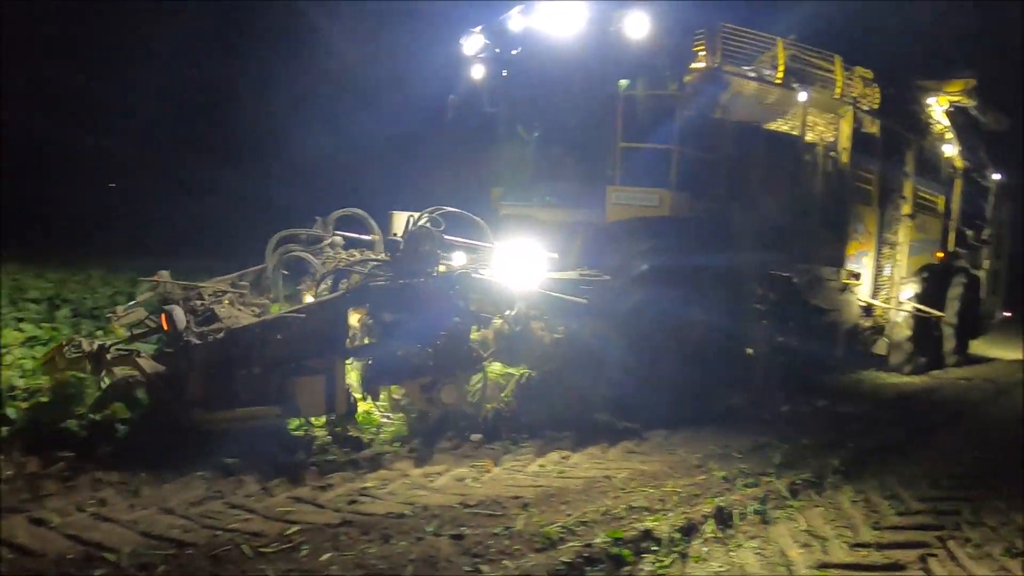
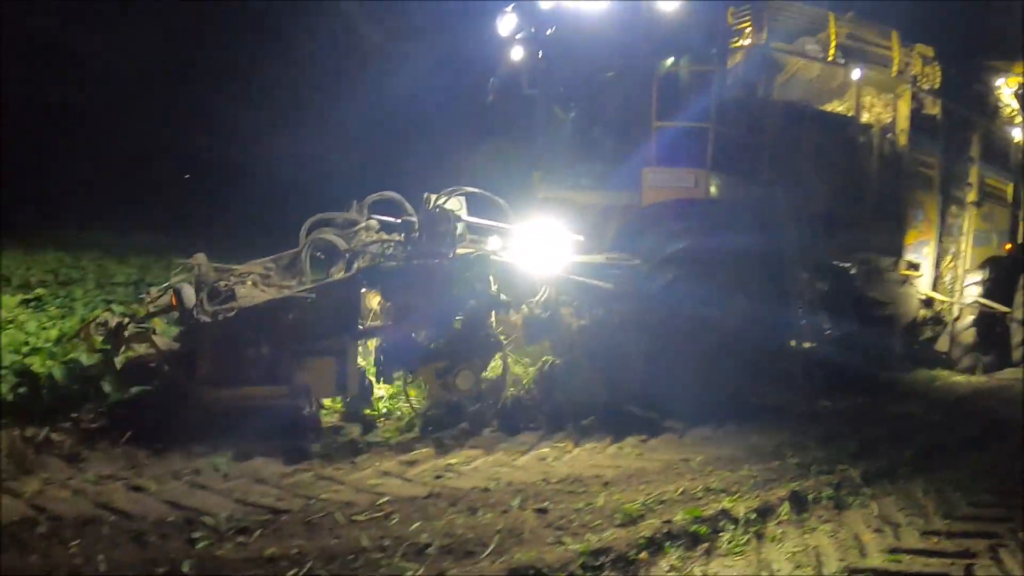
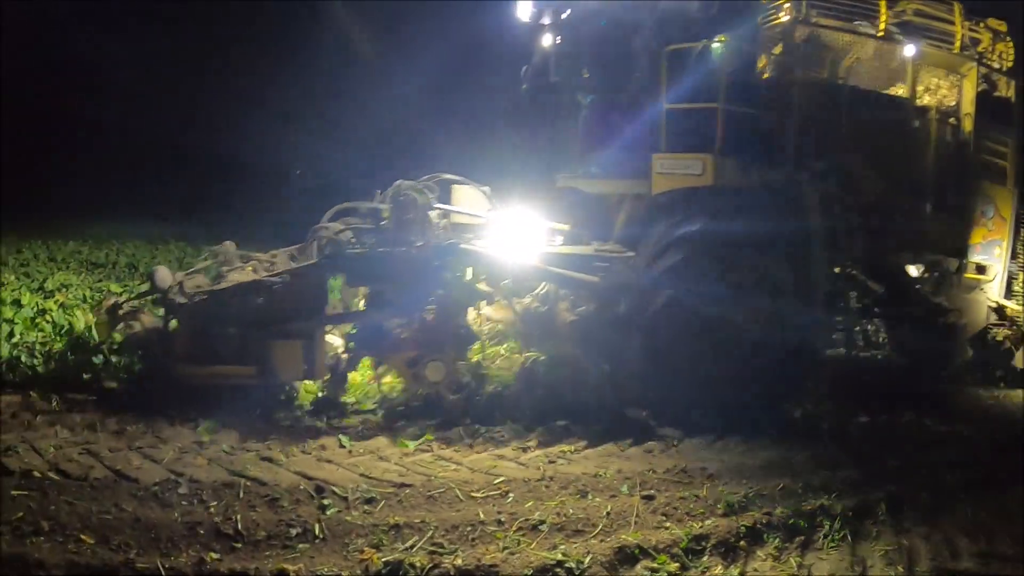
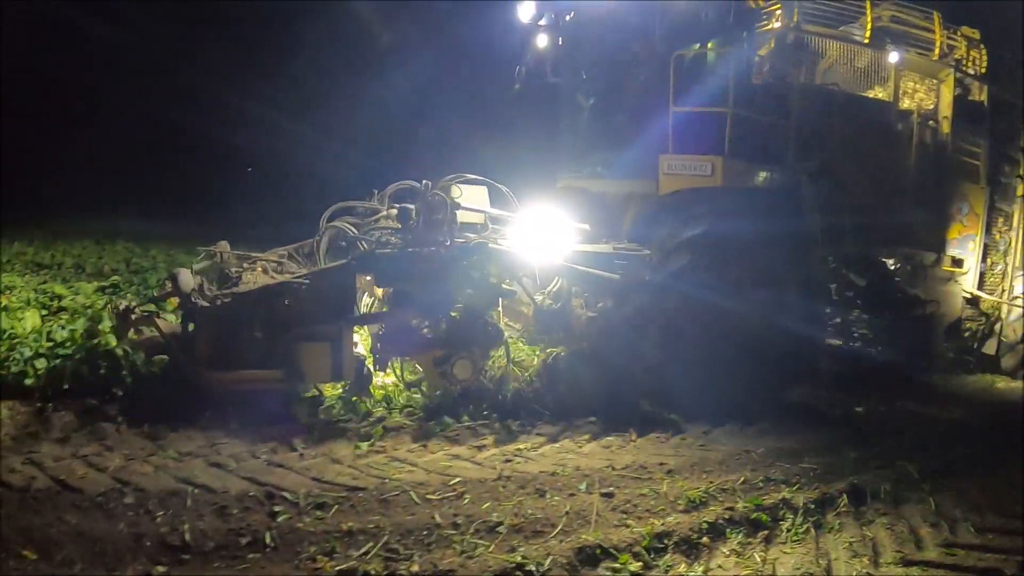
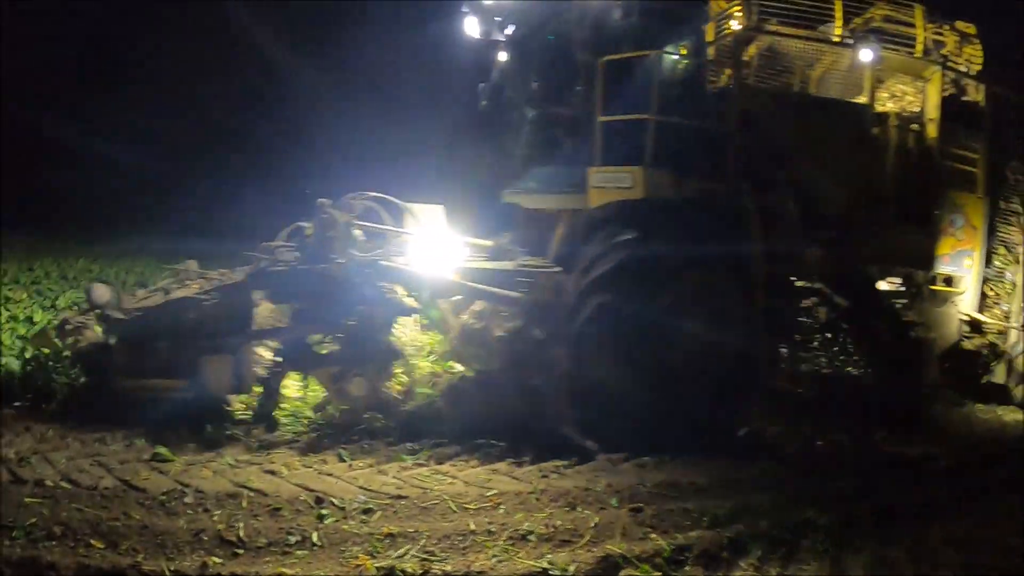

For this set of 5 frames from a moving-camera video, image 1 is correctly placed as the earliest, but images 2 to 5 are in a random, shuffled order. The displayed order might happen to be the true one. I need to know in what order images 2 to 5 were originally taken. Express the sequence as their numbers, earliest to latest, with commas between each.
2, 4, 3, 5
